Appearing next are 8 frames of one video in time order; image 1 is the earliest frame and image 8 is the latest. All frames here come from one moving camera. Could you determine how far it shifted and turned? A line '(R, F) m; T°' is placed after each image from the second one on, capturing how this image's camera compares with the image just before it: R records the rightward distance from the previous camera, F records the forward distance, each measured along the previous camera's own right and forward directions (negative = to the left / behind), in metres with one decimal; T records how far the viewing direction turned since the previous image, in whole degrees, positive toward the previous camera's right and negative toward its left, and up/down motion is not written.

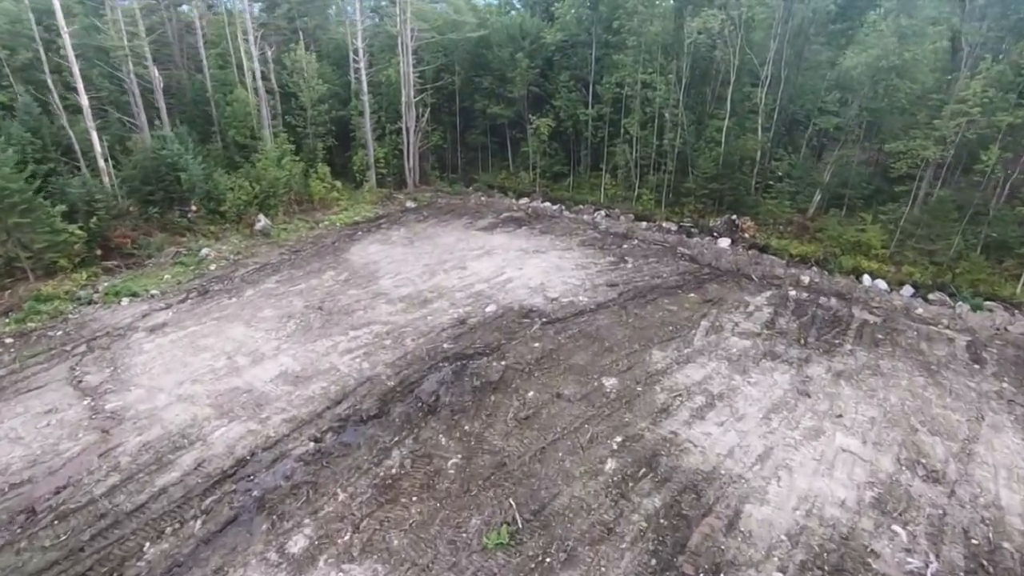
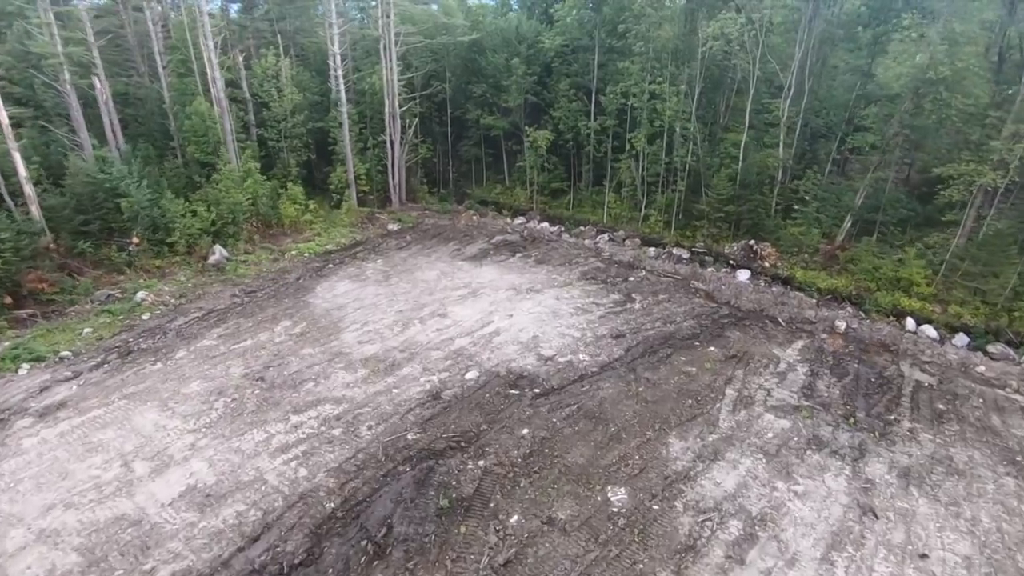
(+0.2, +1.7) m; 0°
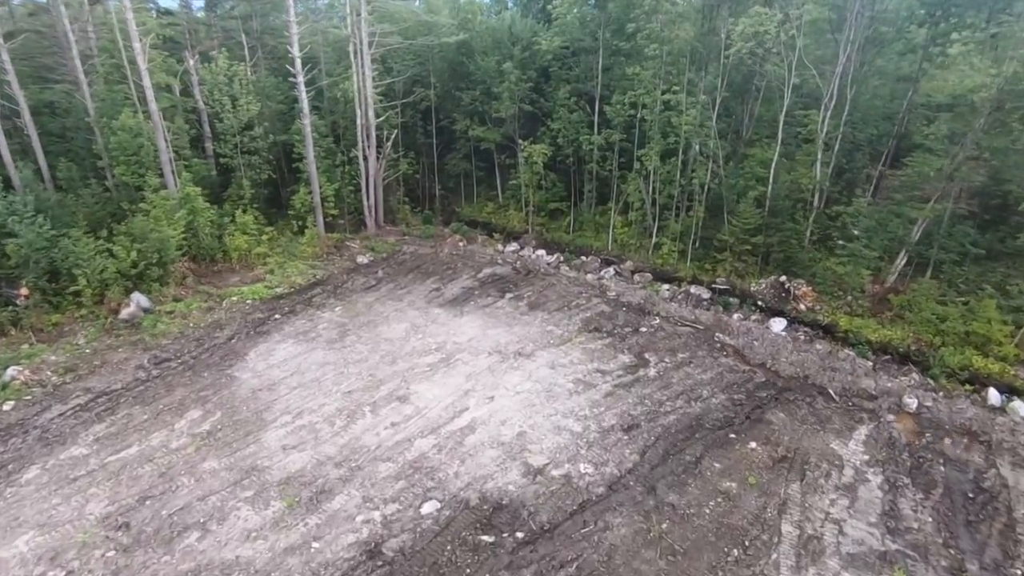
(+0.3, +2.3) m; 0°
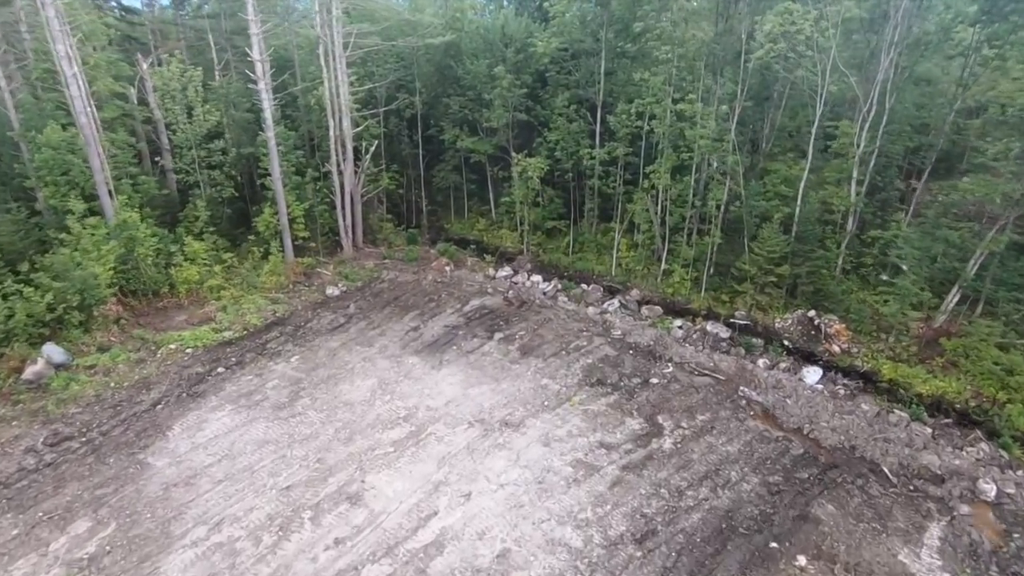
(+0.2, +1.7) m; 0°
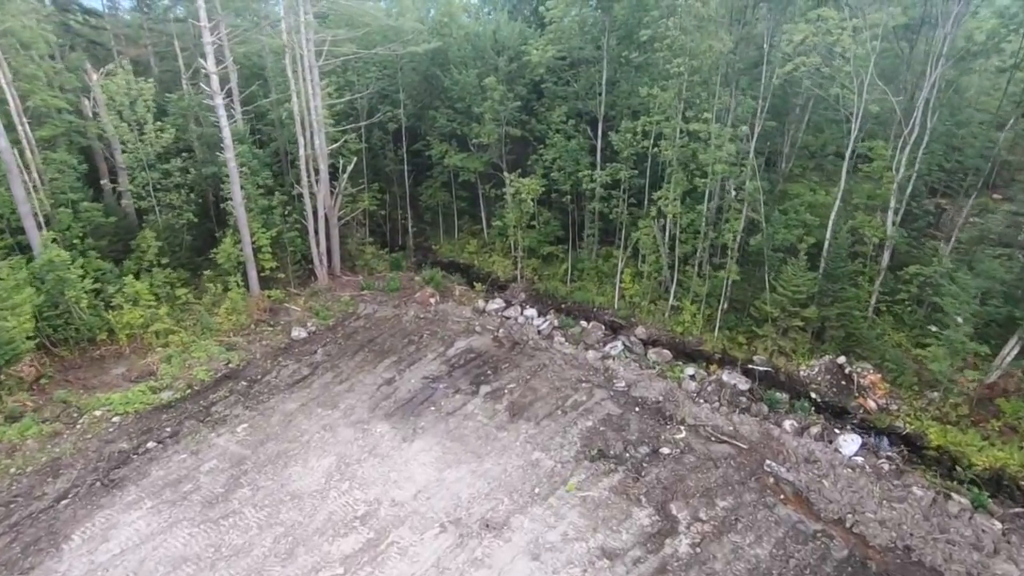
(+0.2, +1.4) m; 0°
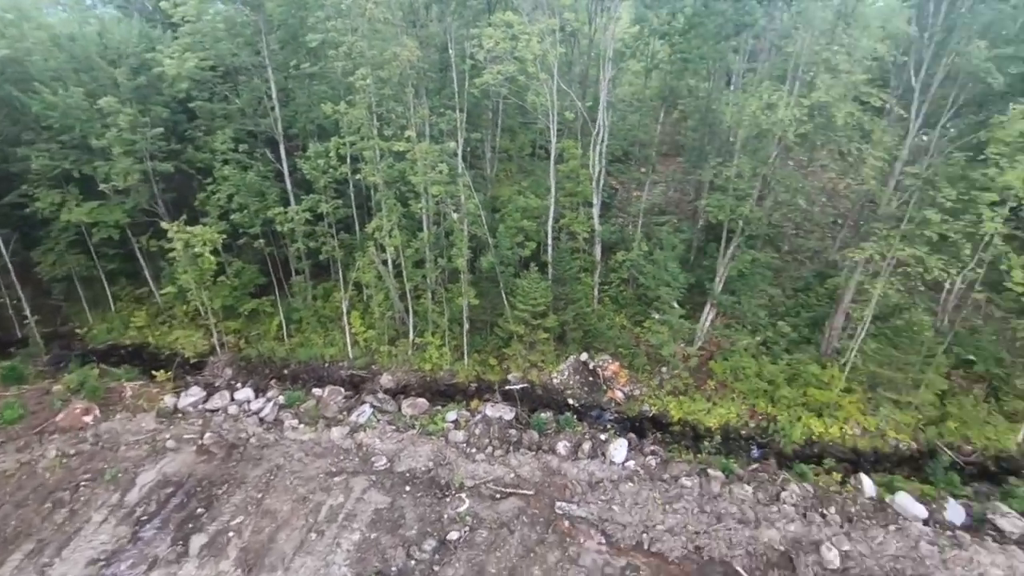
(+0.4, +1.6) m; +28°
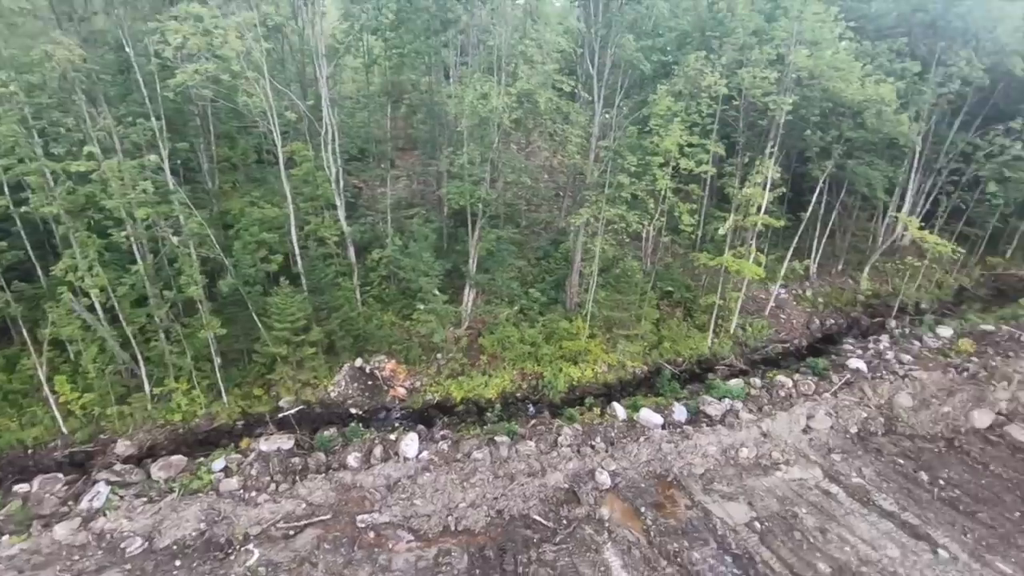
(+0.1, 0.0) m; +24°
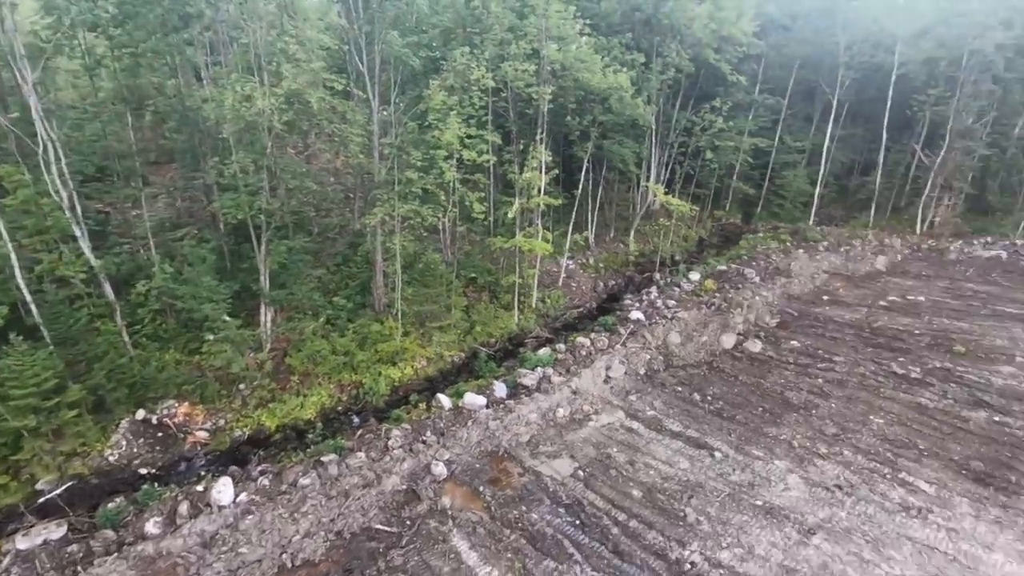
(0.0, -0.1) m; +20°
